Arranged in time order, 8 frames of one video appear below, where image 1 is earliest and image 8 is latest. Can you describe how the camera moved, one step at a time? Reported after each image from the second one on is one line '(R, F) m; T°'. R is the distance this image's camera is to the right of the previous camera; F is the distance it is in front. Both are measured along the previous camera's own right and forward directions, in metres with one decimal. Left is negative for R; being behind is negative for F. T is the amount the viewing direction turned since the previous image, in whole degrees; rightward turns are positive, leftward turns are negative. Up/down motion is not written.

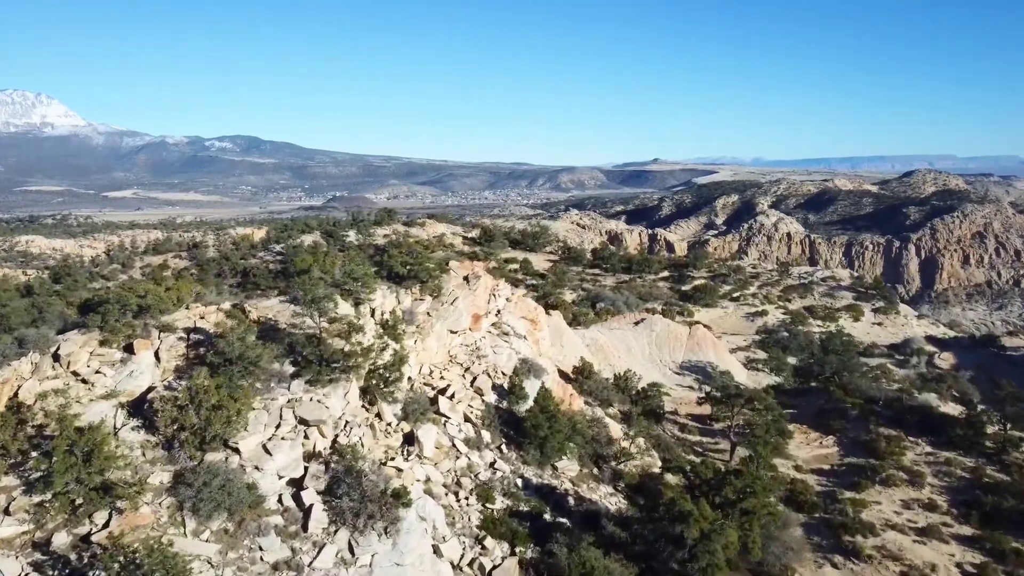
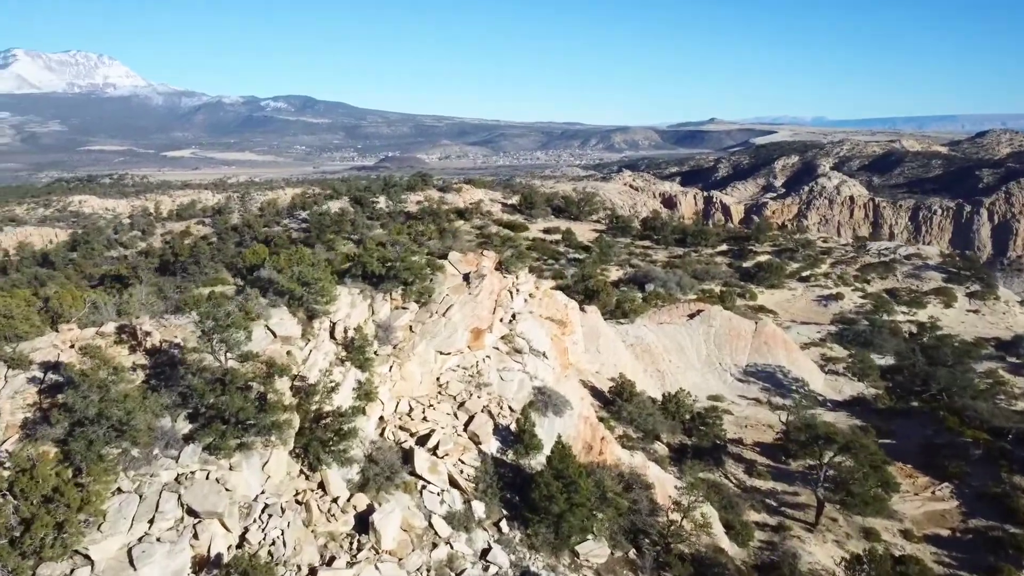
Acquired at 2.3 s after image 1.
(+0.8, +6.1) m; -4°
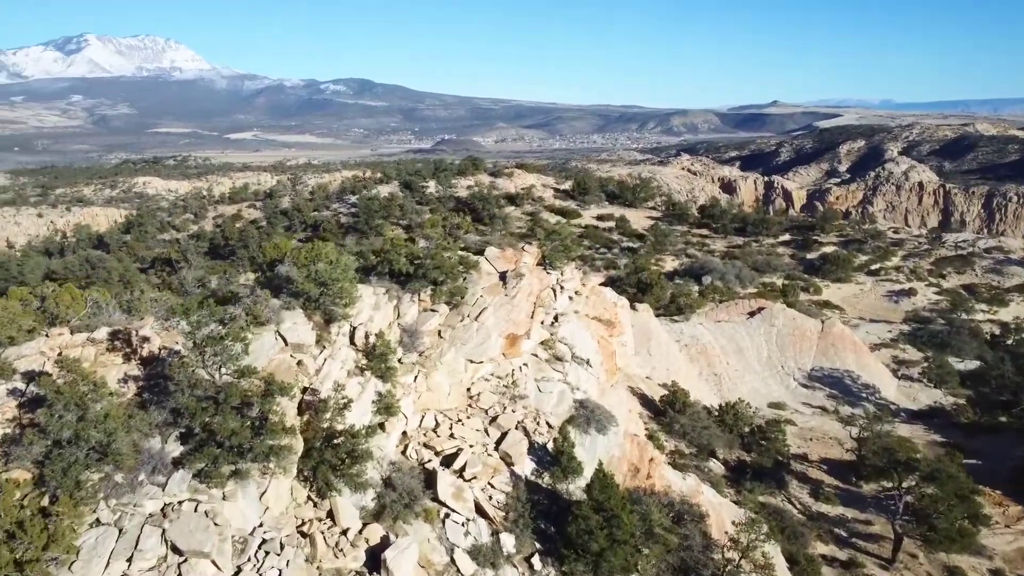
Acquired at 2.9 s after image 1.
(+0.3, +1.7) m; -4°
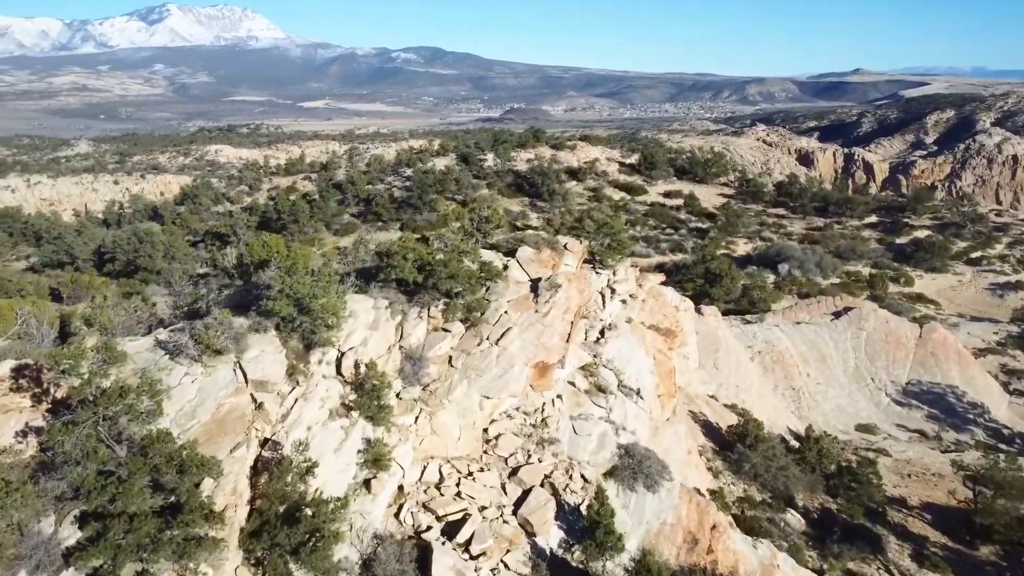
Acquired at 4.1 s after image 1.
(+0.6, +3.2) m; -5°
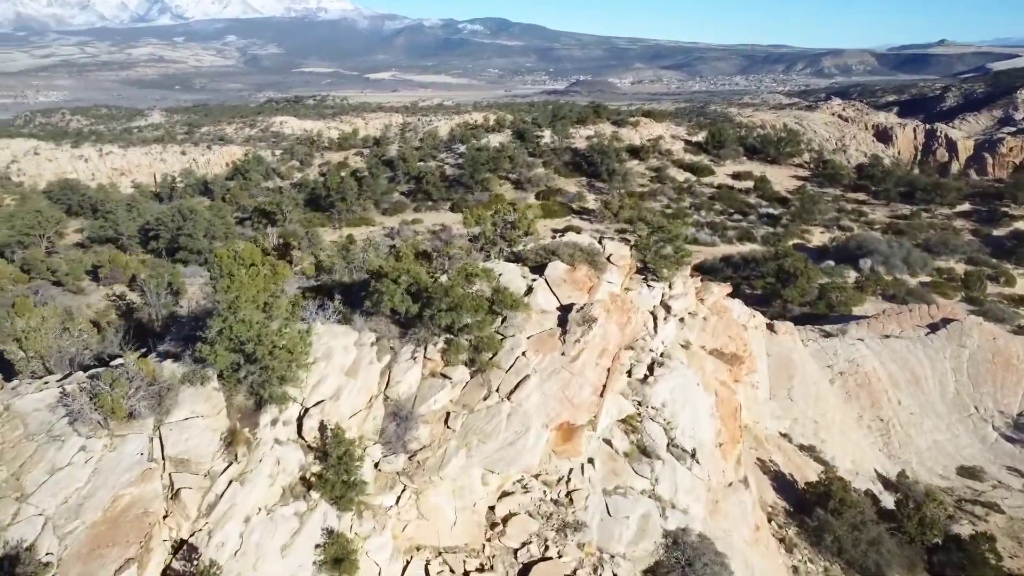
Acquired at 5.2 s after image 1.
(+0.5, +3.0) m; -4°
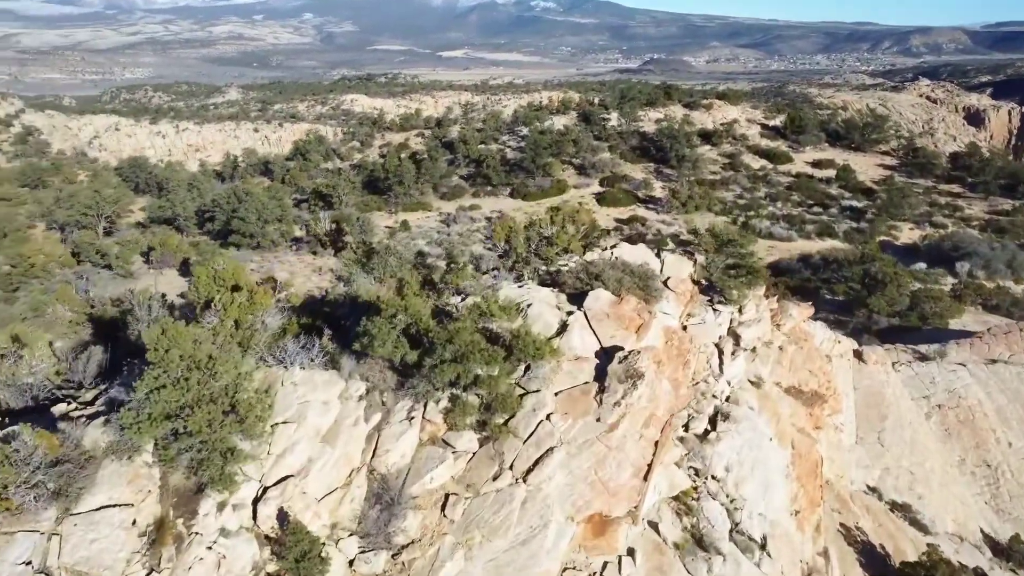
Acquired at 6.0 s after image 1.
(+0.4, +2.2) m; -5°
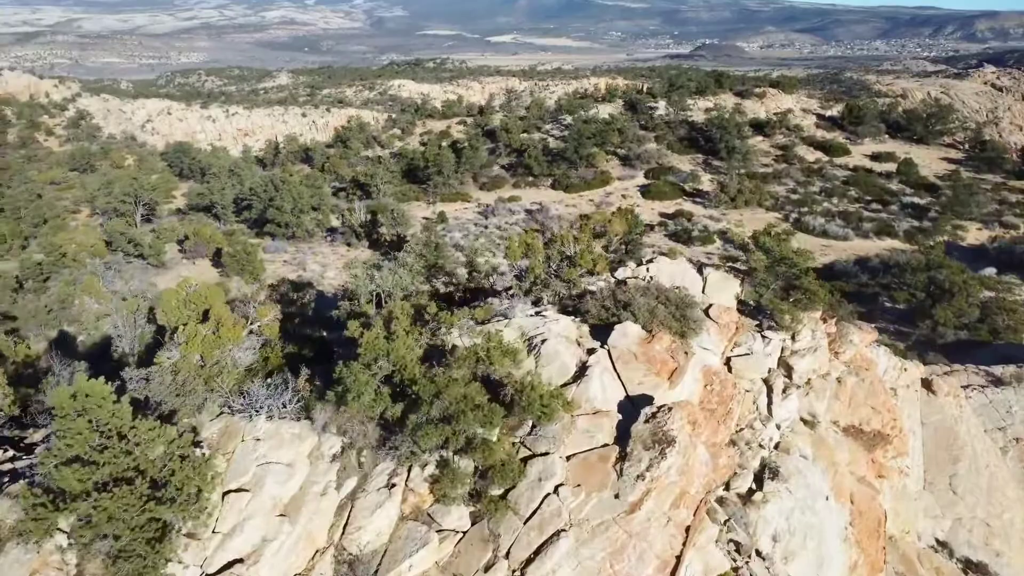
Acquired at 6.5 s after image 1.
(+0.3, +1.5) m; -3°
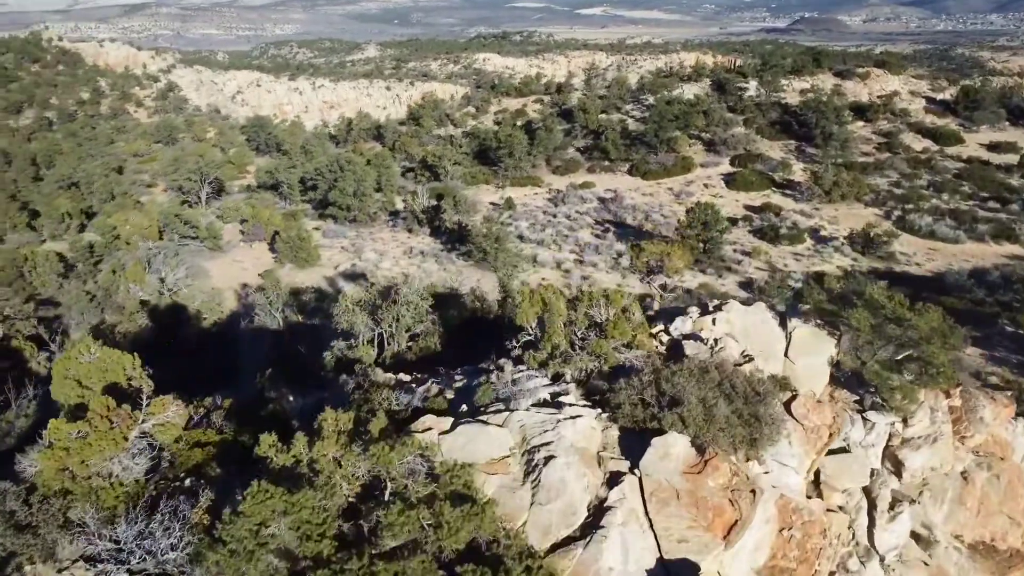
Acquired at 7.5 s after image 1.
(+0.6, +2.5) m; -6°
